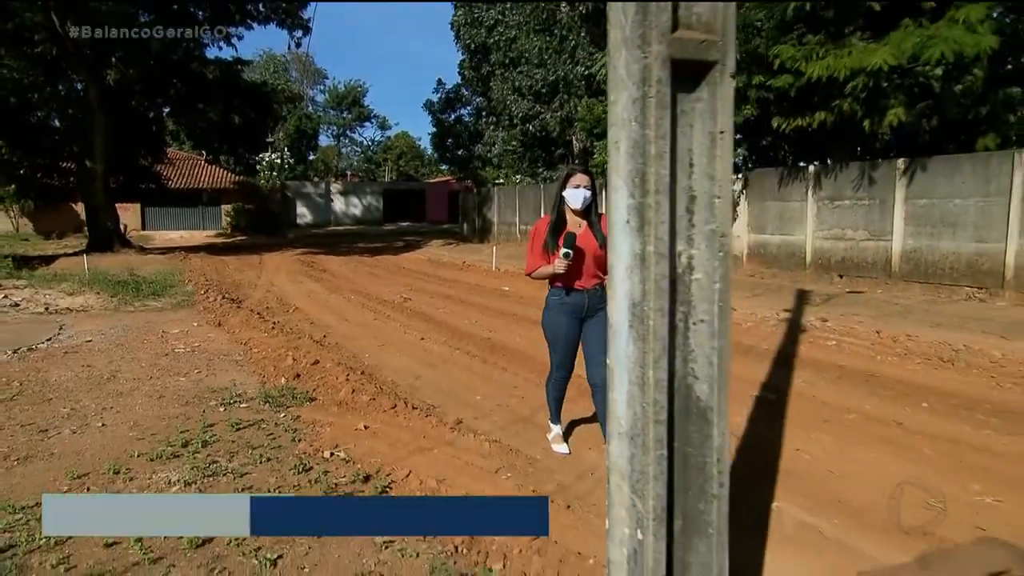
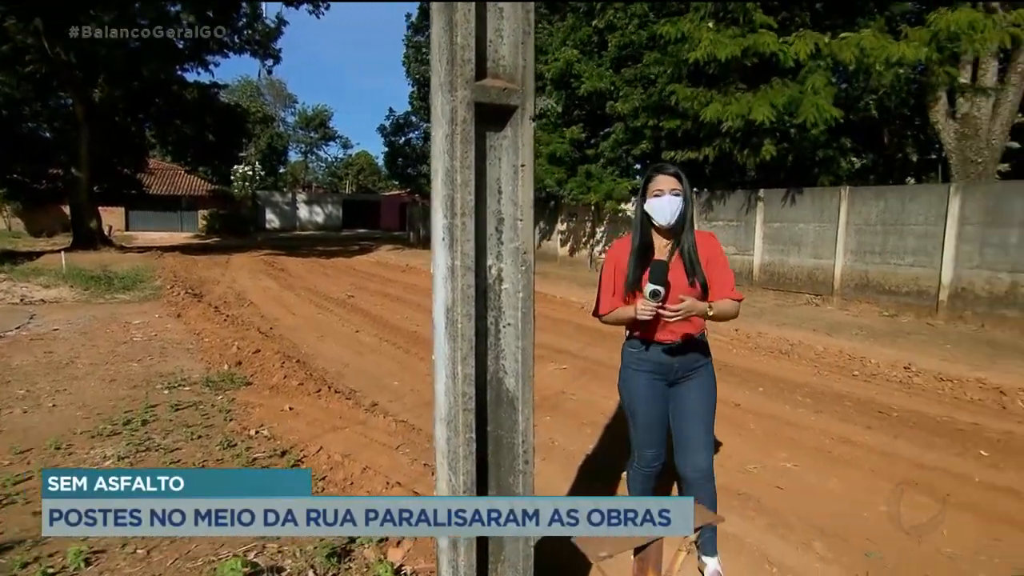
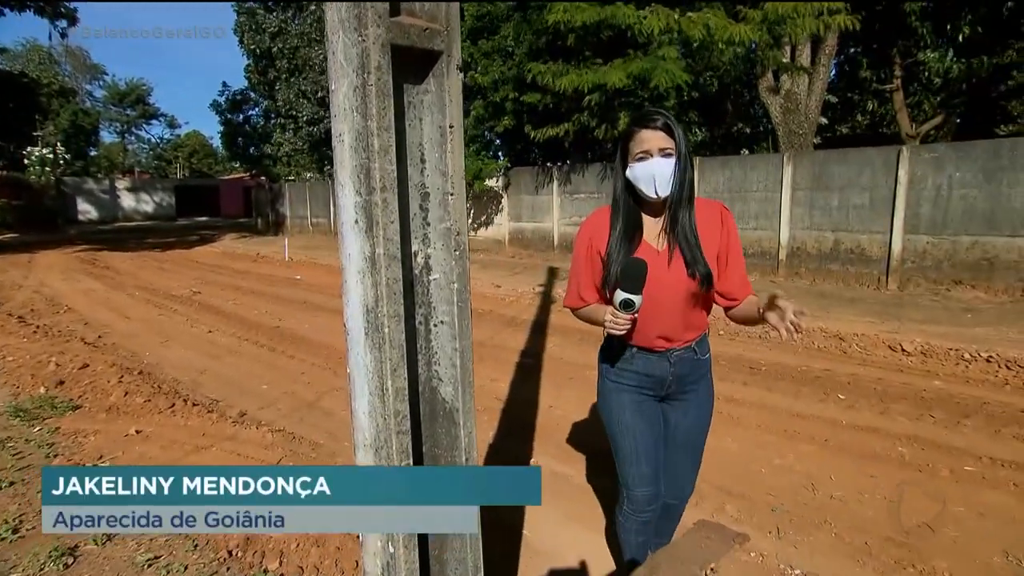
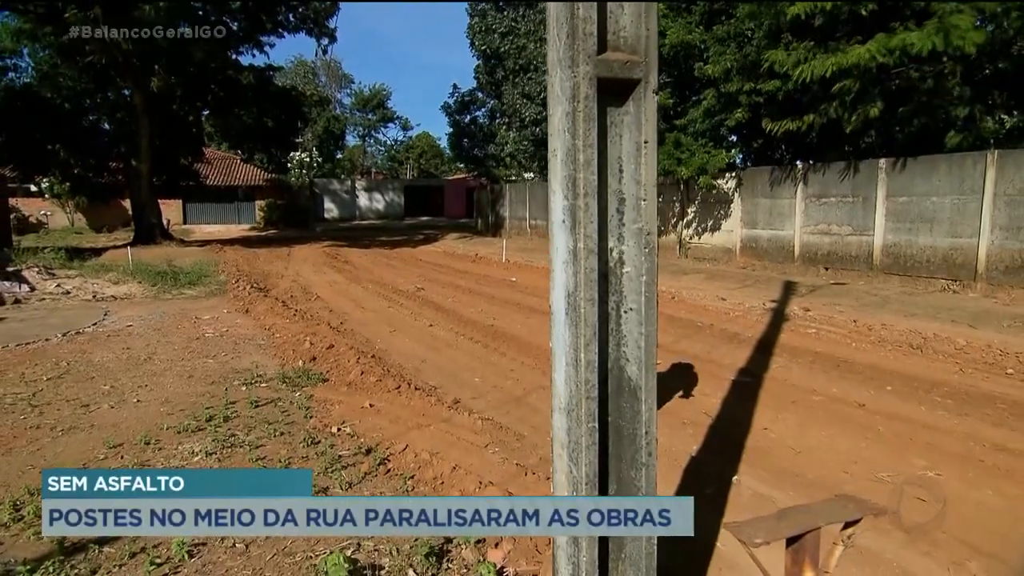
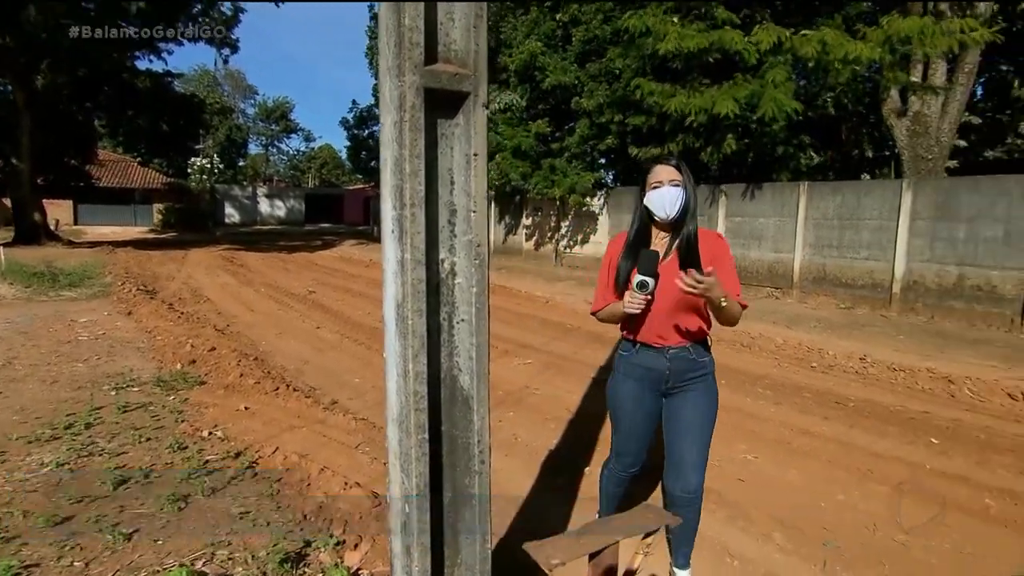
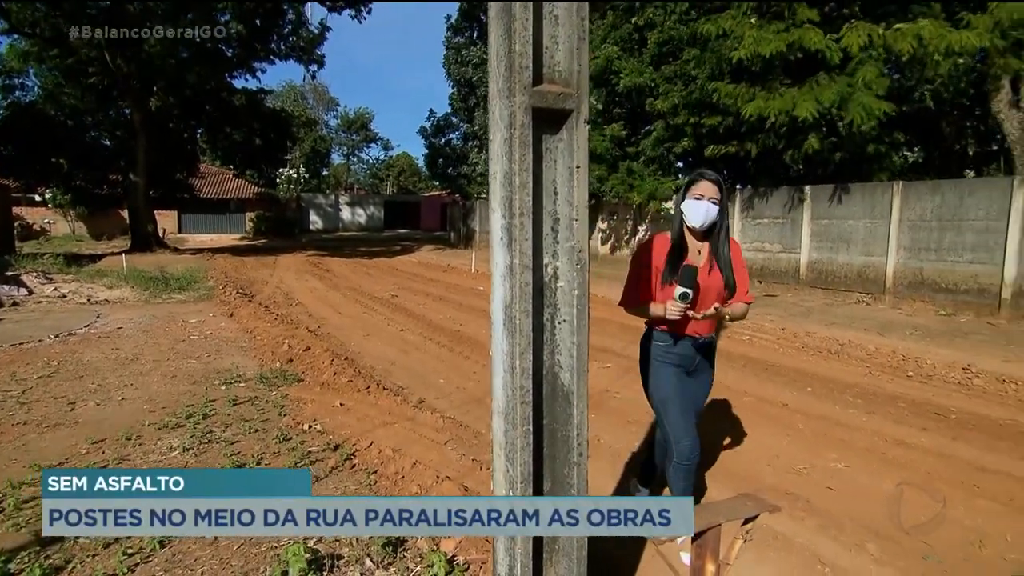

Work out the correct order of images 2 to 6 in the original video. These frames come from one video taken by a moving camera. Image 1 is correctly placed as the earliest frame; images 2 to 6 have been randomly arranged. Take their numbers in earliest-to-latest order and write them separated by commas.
4, 6, 2, 5, 3
